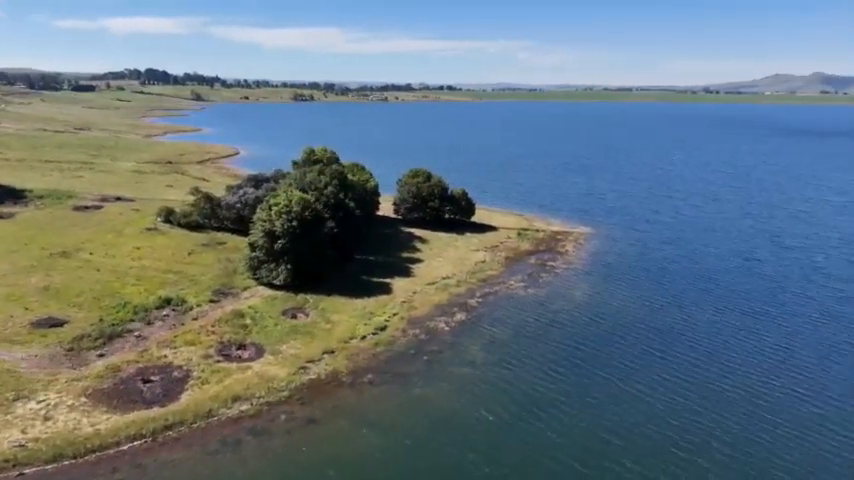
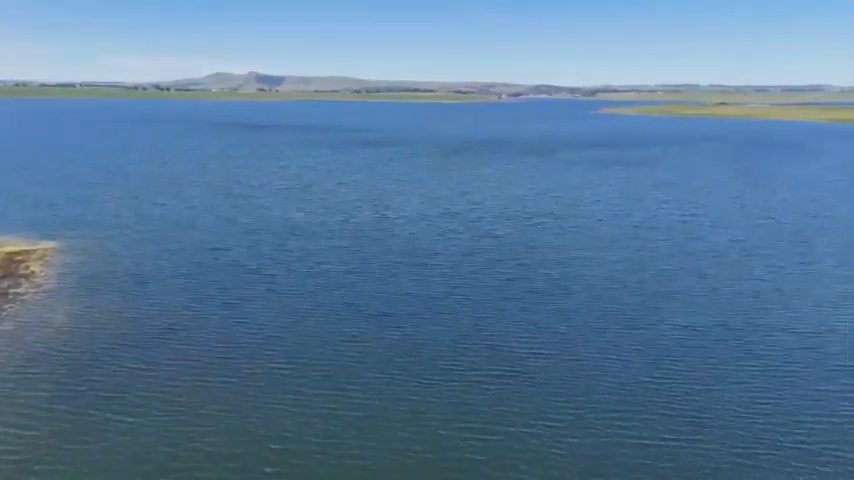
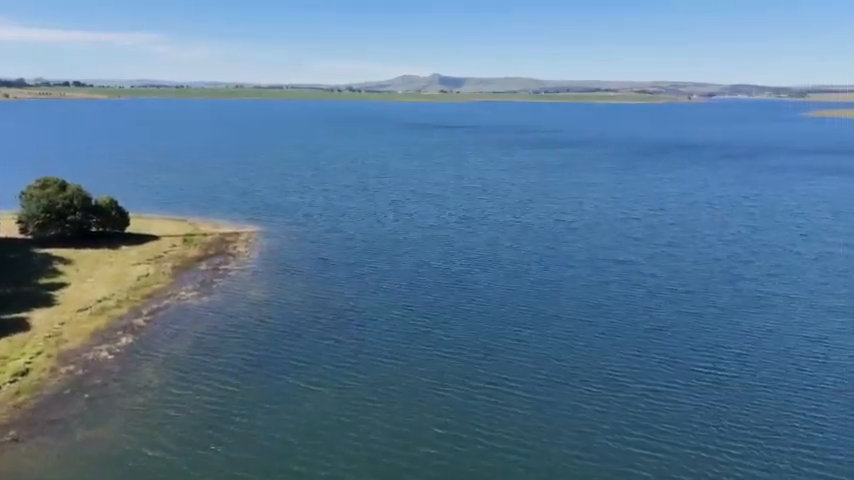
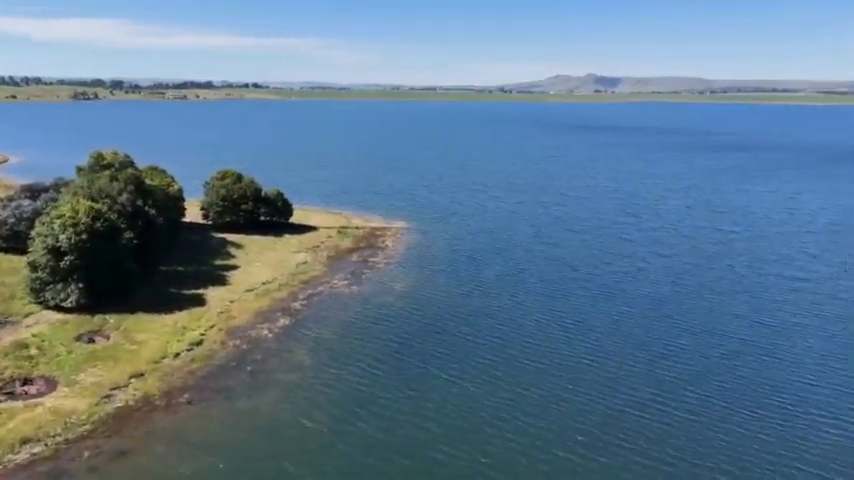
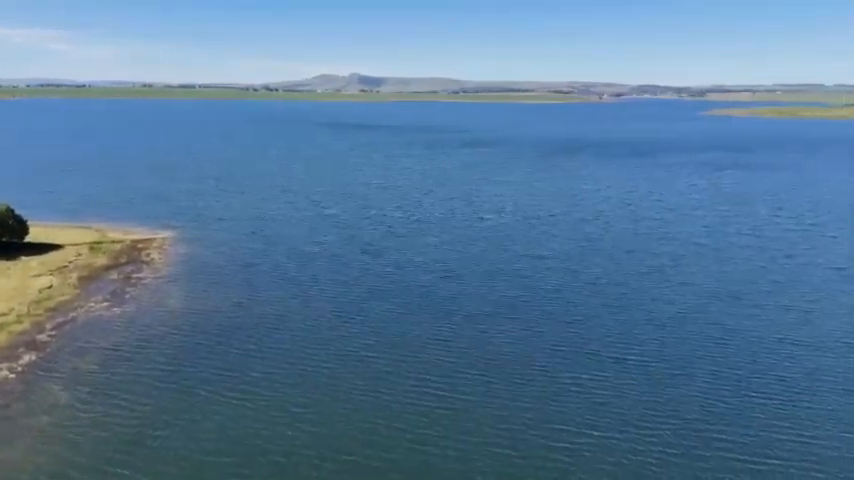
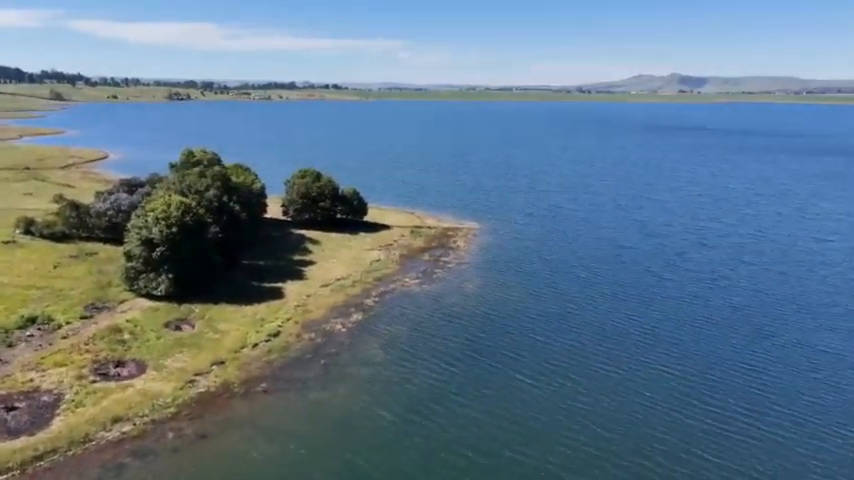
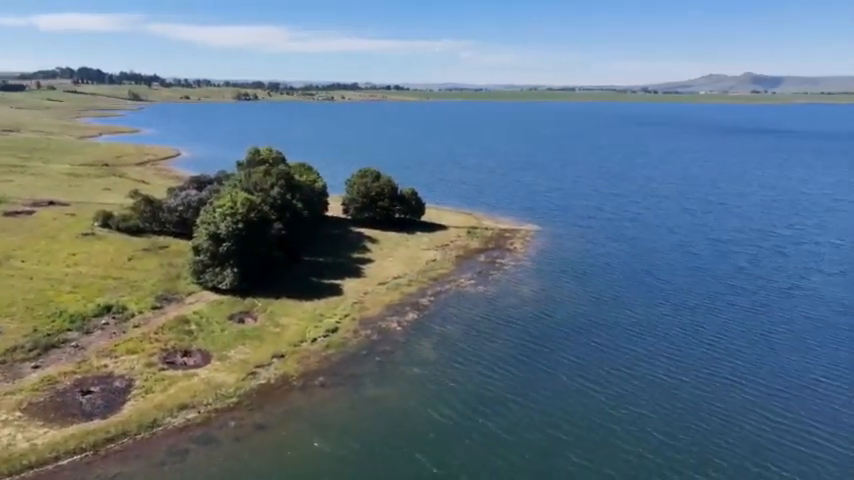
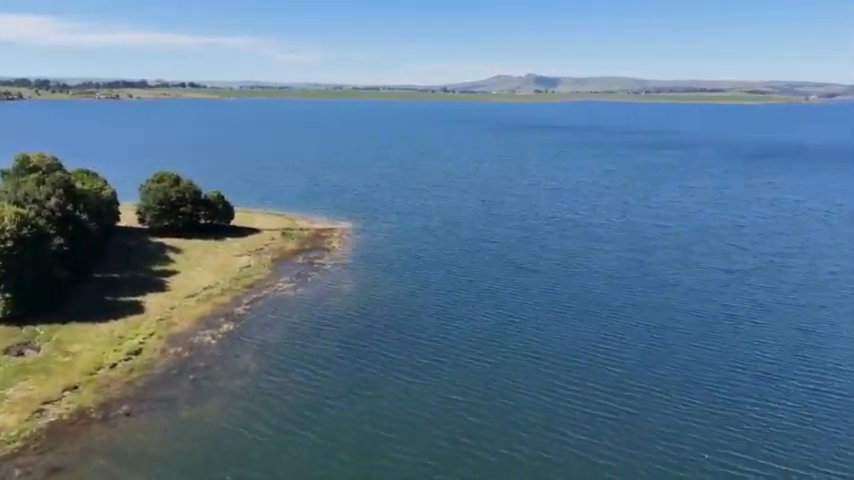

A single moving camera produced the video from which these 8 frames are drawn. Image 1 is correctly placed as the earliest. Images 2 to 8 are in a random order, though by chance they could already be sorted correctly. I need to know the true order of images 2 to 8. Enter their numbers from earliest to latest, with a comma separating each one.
7, 6, 4, 8, 3, 5, 2
